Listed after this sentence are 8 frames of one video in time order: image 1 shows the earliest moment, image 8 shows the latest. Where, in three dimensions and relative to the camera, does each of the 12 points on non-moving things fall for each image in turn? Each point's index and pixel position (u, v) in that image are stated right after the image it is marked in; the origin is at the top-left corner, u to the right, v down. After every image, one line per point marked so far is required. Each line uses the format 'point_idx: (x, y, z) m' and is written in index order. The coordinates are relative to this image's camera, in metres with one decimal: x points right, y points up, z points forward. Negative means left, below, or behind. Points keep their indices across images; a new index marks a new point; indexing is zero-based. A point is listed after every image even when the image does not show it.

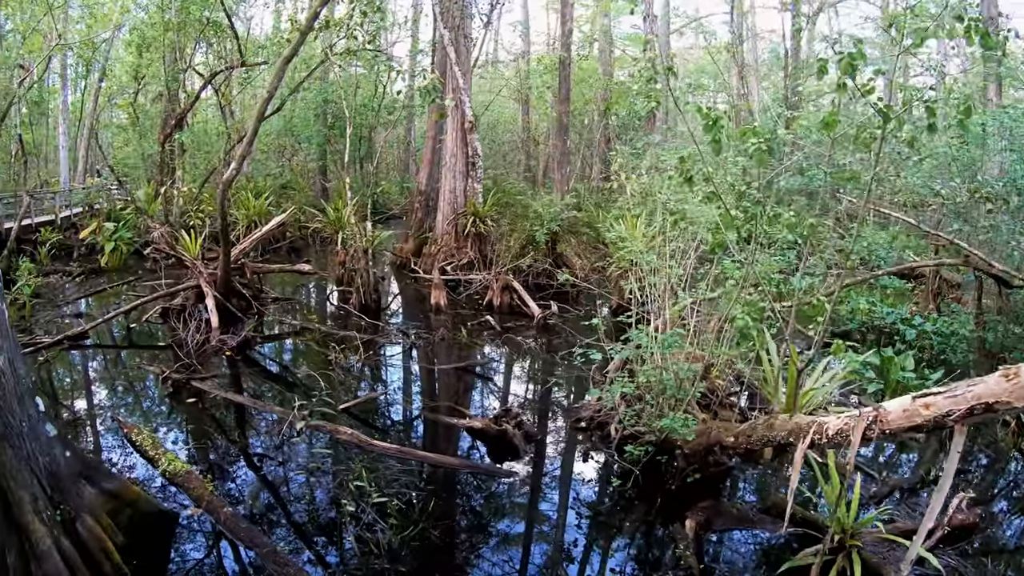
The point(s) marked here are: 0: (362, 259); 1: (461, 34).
0: (-1.6, +0.3, +7.1) m
1: (-0.6, +3.3, +7.9) m
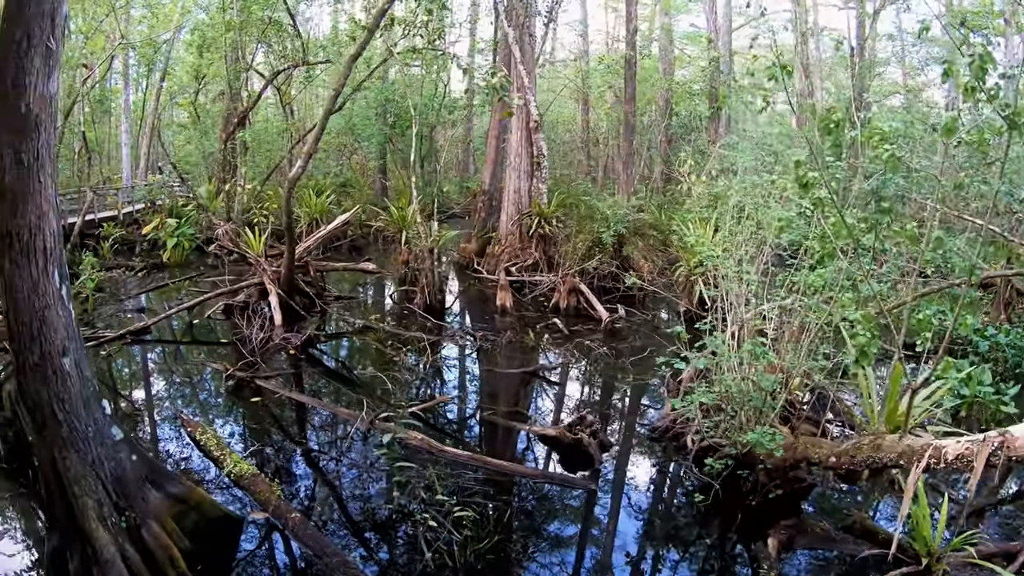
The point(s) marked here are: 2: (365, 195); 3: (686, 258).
0: (-0.8, +0.3, +7.0) m
1: (+0.2, +3.3, +7.7) m
2: (-2.3, +1.5, +10.2) m
3: (+2.0, +0.4, +6.9) m
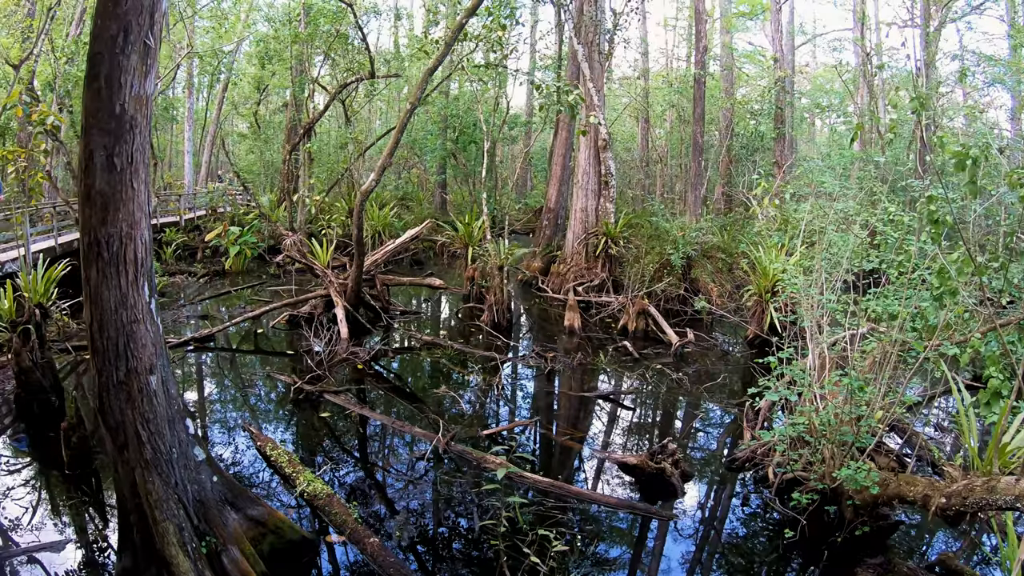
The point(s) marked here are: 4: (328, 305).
0: (-0.1, +0.1, +6.9) m
1: (+1.1, +3.0, +7.7) m
2: (-1.4, +1.3, +10.3) m
3: (+2.7, +0.1, +6.7) m
4: (-2.1, -0.2, +6.9) m
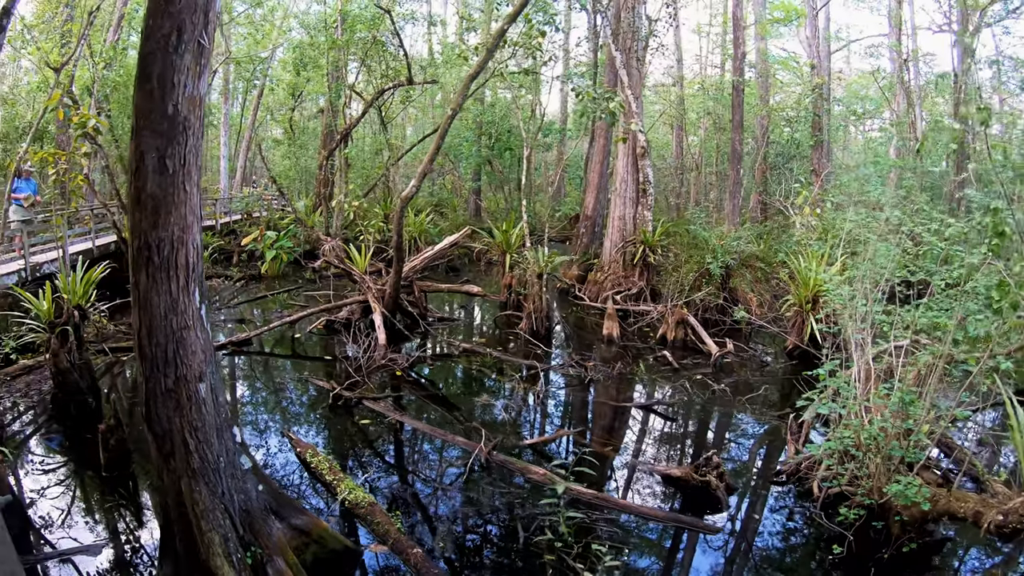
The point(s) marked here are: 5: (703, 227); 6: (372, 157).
0: (+0.3, 0.0, +6.9) m
1: (+1.5, +2.9, +7.6) m
2: (-0.9, +1.2, +10.3) m
3: (+3.1, 0.0, +6.6) m
4: (-1.7, -0.3, +6.9) m
5: (+2.5, +0.8, +7.7) m
6: (-2.2, +2.1, +9.8) m
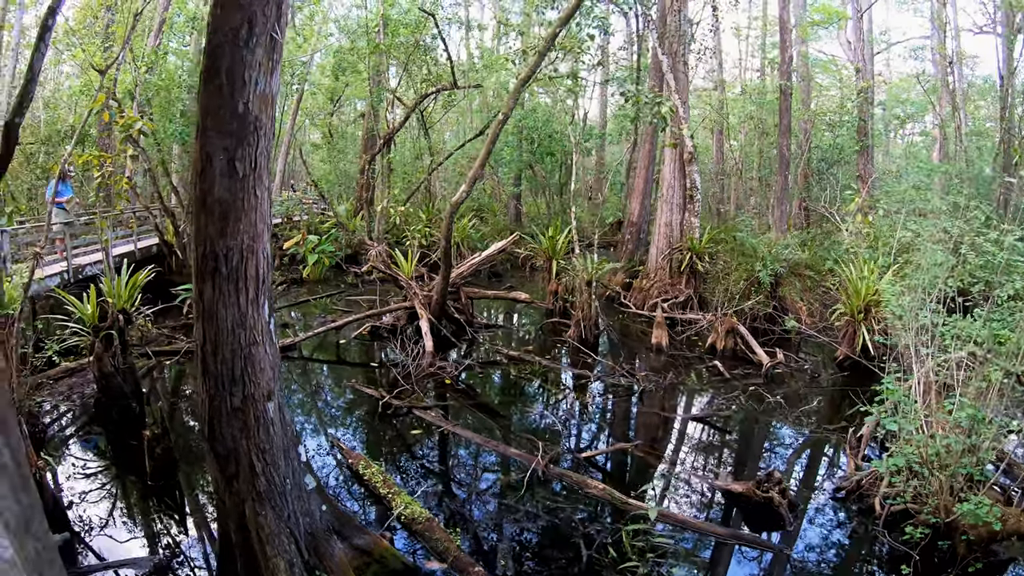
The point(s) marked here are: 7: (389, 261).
0: (+0.8, 0.0, +6.9) m
1: (+2.1, +2.8, +7.6) m
2: (-0.3, +1.2, +10.3) m
3: (+3.6, -0.1, +6.5) m
4: (-1.2, -0.3, +6.9) m
5: (+3.0, +0.7, +7.6) m
6: (-1.6, +2.1, +9.9) m
7: (-1.5, +0.3, +7.2) m
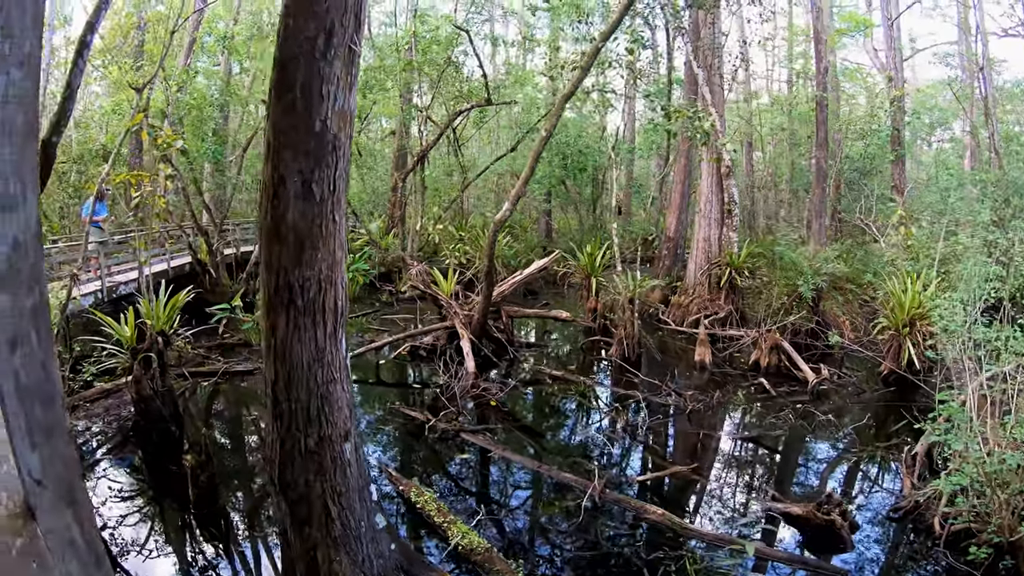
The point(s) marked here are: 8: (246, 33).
0: (+1.2, -0.2, +6.8) m
1: (+2.5, +2.7, +7.5) m
2: (+0.2, +0.9, +10.3) m
3: (+4.0, -0.3, +6.4) m
4: (-0.8, -0.5, +6.9) m
5: (+3.4, +0.5, +7.5) m
6: (-1.2, +1.8, +9.9) m
7: (-1.1, +0.1, +7.2) m
8: (-4.3, +4.2, +9.9) m
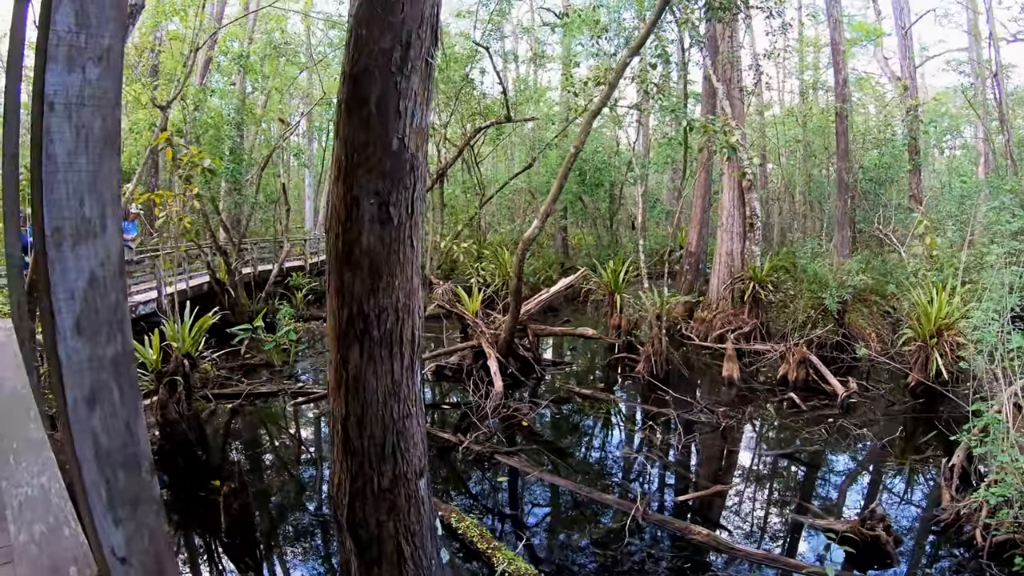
0: (+1.5, -0.4, +6.8) m
1: (+2.7, +2.5, +7.6) m
2: (+0.4, +0.7, +10.3) m
3: (+4.3, -0.4, +6.4) m
4: (-0.5, -0.7, +6.9) m
5: (+3.7, +0.4, +7.5) m
6: (-0.9, +1.6, +9.9) m
7: (-0.8, -0.1, +7.2) m
8: (-4.1, +3.8, +10.0) m
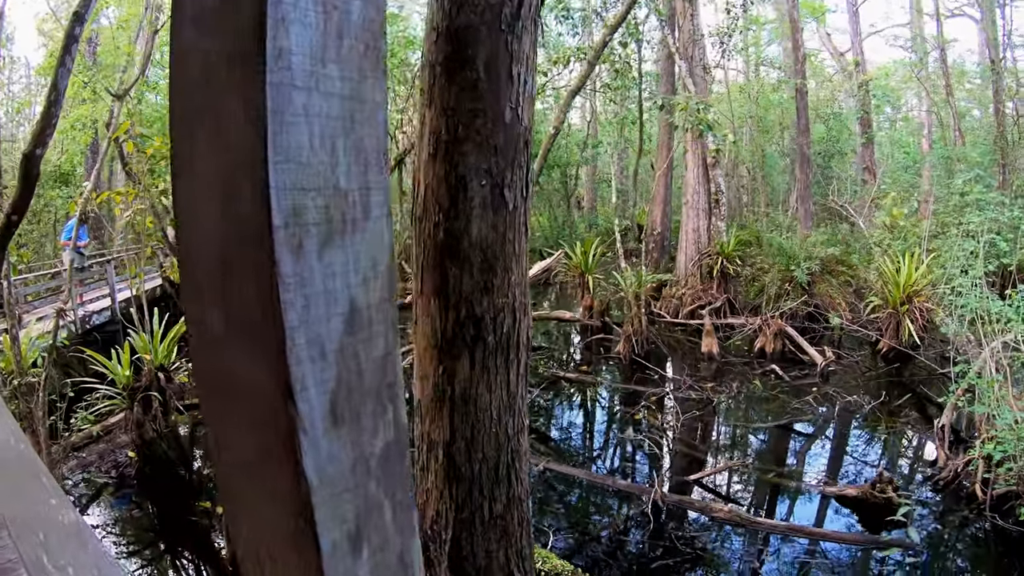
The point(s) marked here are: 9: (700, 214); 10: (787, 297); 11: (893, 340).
0: (+1.2, -0.2, +6.8) m
1: (+2.2, +2.8, +7.6) m
2: (-0.2, +0.9, +10.2) m
3: (+4.0, -0.1, +6.6) m
4: (-0.7, -0.6, +6.8) m
5: (+3.3, +0.7, +7.7) m
6: (-1.6, +1.7, +9.7) m
7: (-1.1, 0.0, +7.1) m
8: (-4.8, +3.8, +9.4) m
9: (+2.4, +1.0, +7.9) m
10: (+3.2, -0.1, +7.2) m
11: (+4.1, -0.6, +6.5) m
